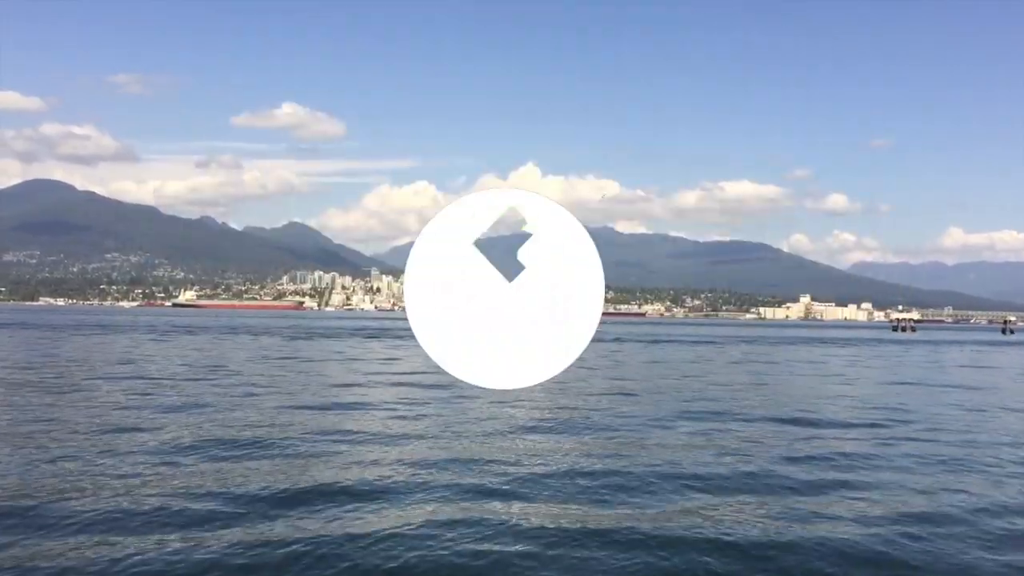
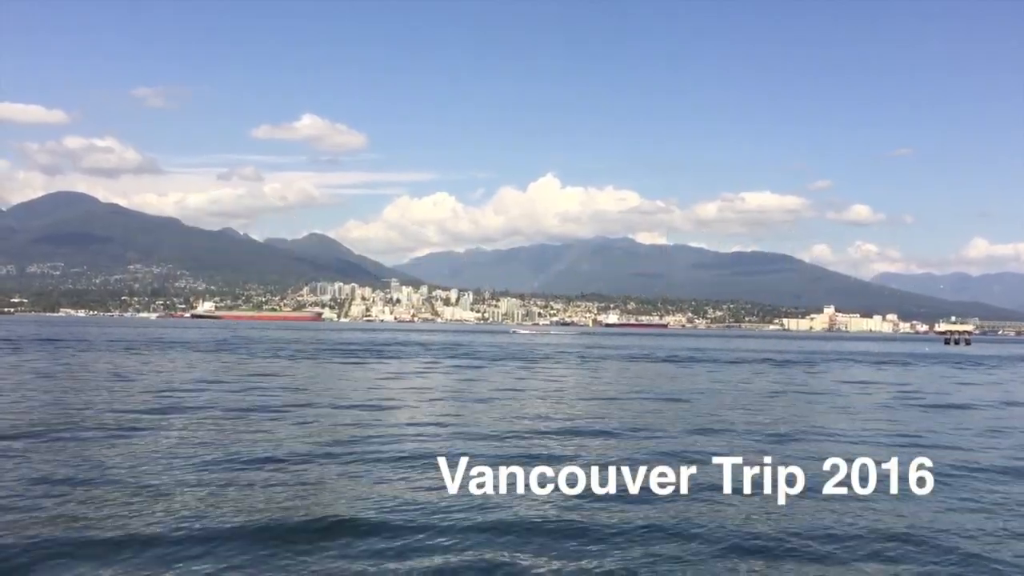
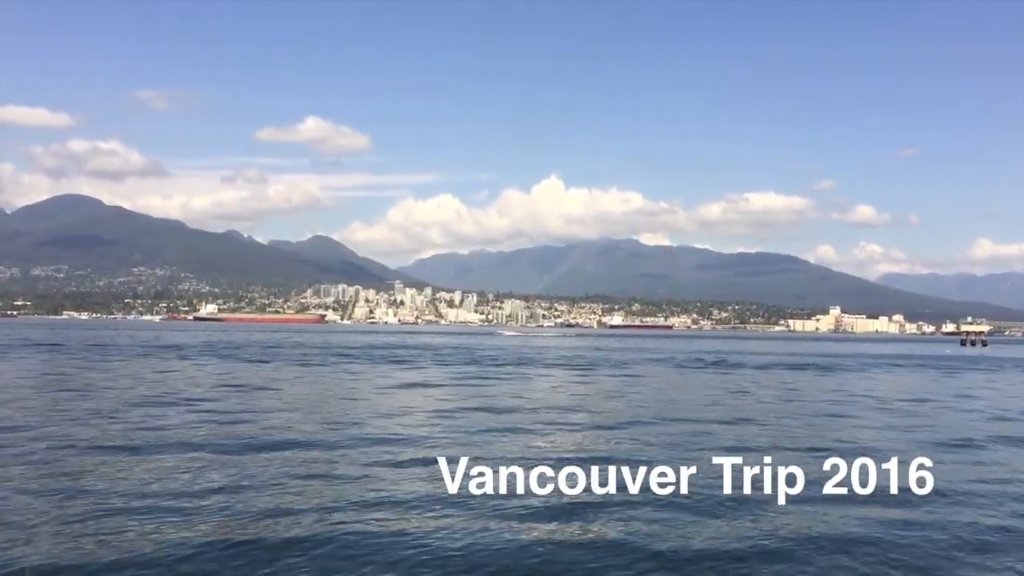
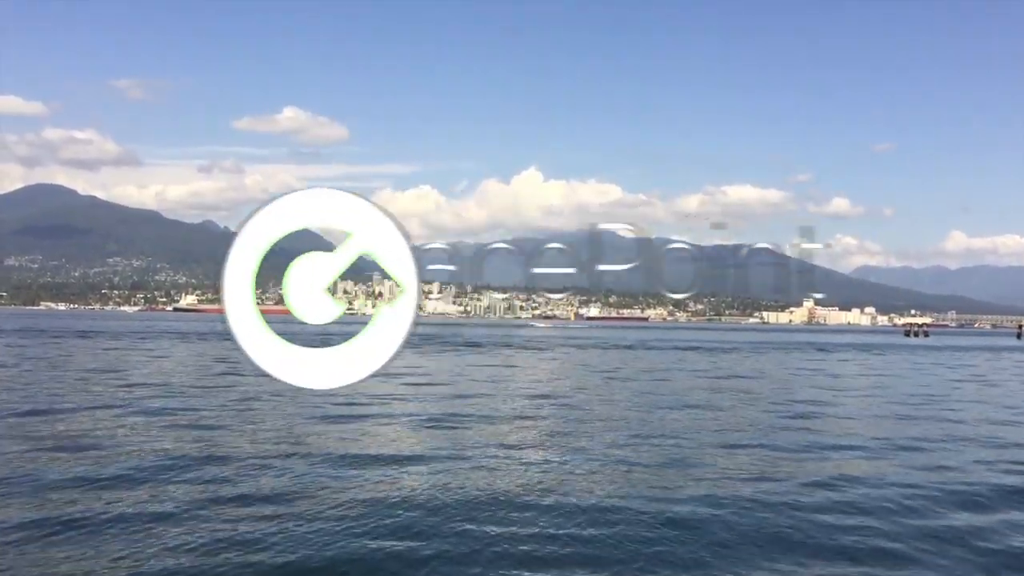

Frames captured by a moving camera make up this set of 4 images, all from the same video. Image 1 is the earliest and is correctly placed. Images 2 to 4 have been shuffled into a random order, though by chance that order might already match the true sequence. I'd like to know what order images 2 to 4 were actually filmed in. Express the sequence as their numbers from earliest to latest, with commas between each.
4, 2, 3
